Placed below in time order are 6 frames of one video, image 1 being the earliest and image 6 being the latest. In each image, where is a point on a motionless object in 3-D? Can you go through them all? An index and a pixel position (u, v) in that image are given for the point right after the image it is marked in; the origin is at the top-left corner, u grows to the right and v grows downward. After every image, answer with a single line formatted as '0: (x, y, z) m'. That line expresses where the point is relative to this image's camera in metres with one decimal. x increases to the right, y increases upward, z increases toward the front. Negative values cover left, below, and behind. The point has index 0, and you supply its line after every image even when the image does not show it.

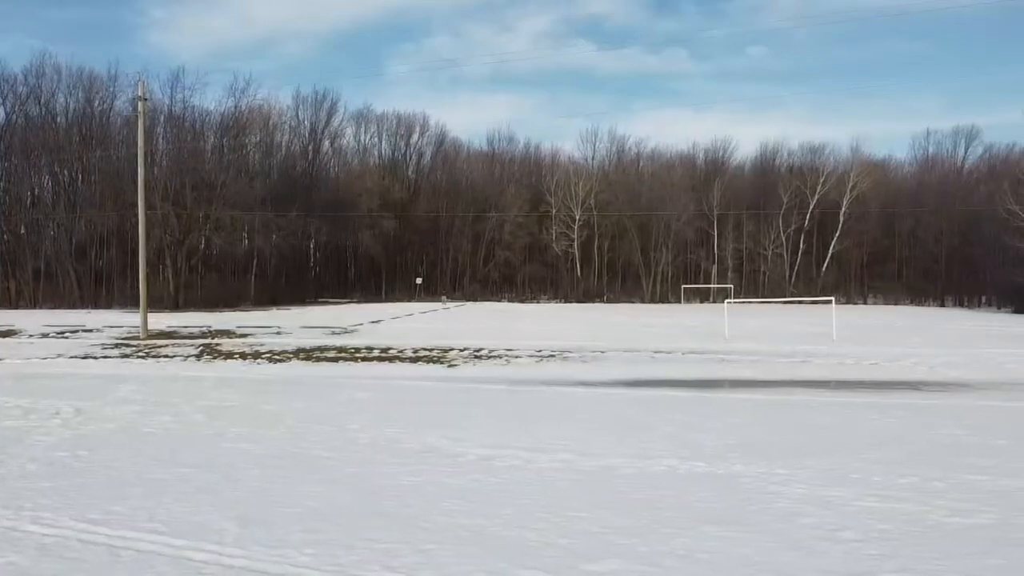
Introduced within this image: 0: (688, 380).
0: (+2.9, -1.5, +16.8) m
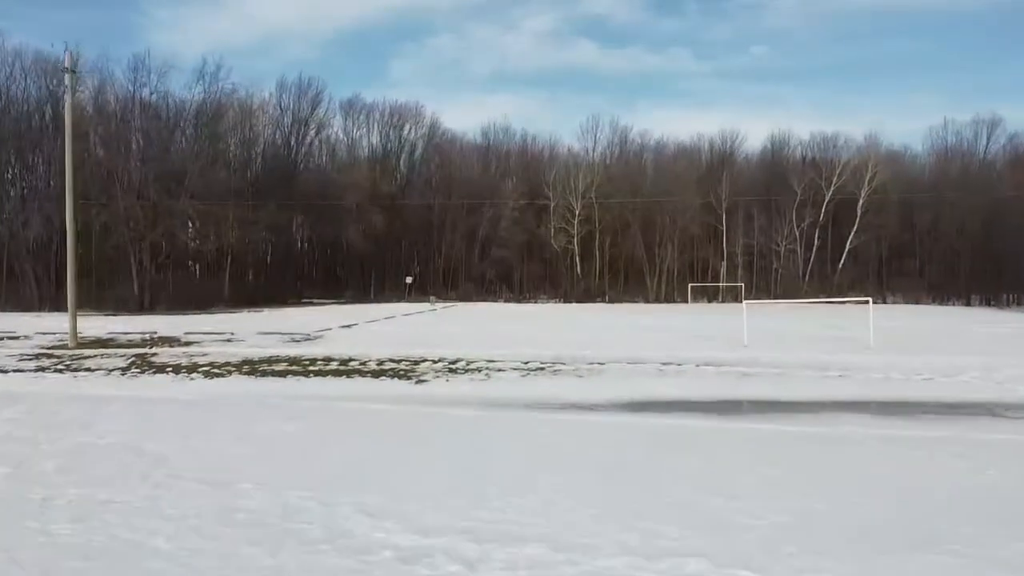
0: (+2.6, -1.5, +13.6) m
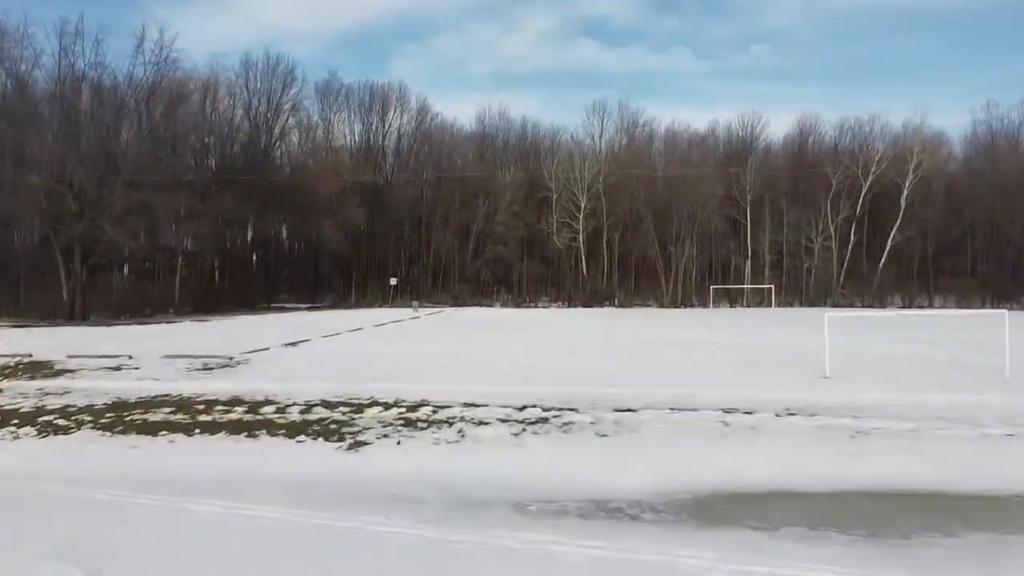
0: (+2.5, -1.6, +8.0) m
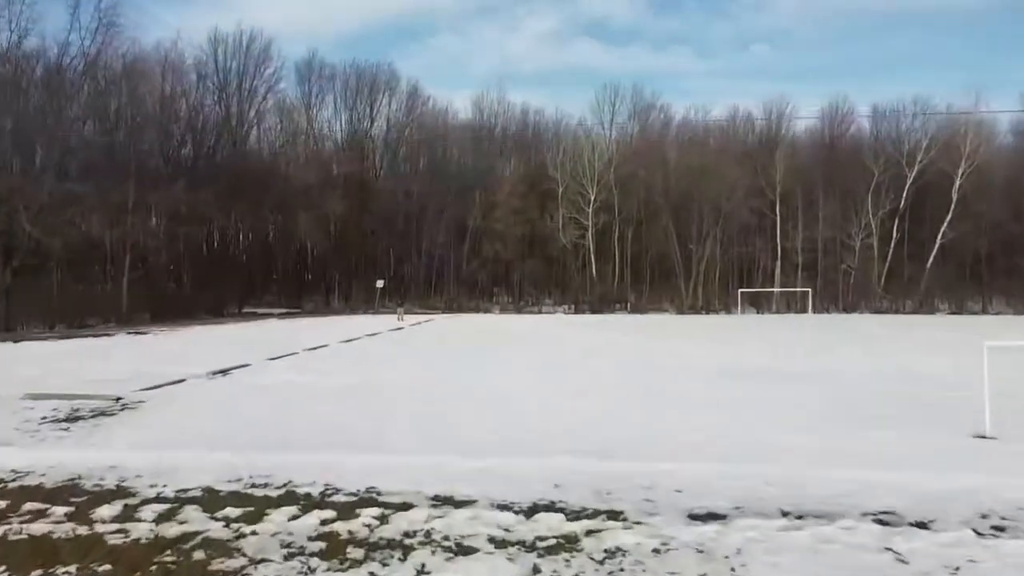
0: (+2.5, -1.8, +3.2) m
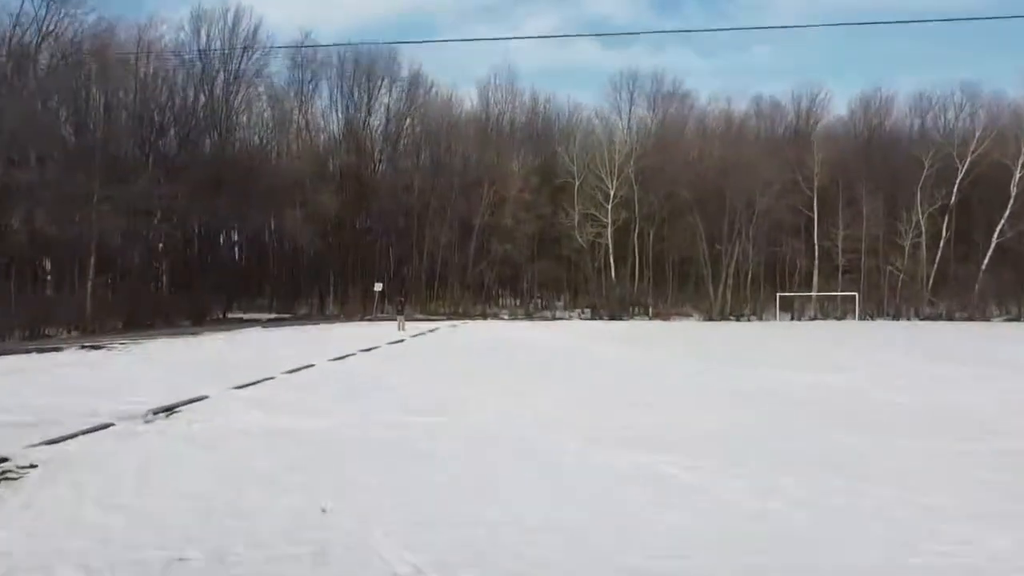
0: (+2.9, -1.9, -0.3) m
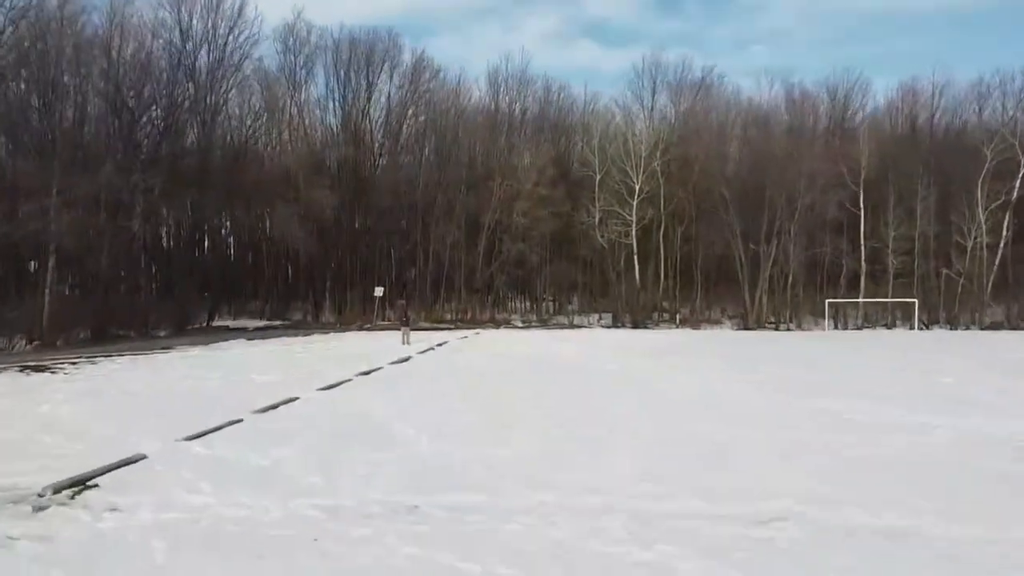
0: (+3.4, -2.1, -3.7) m
